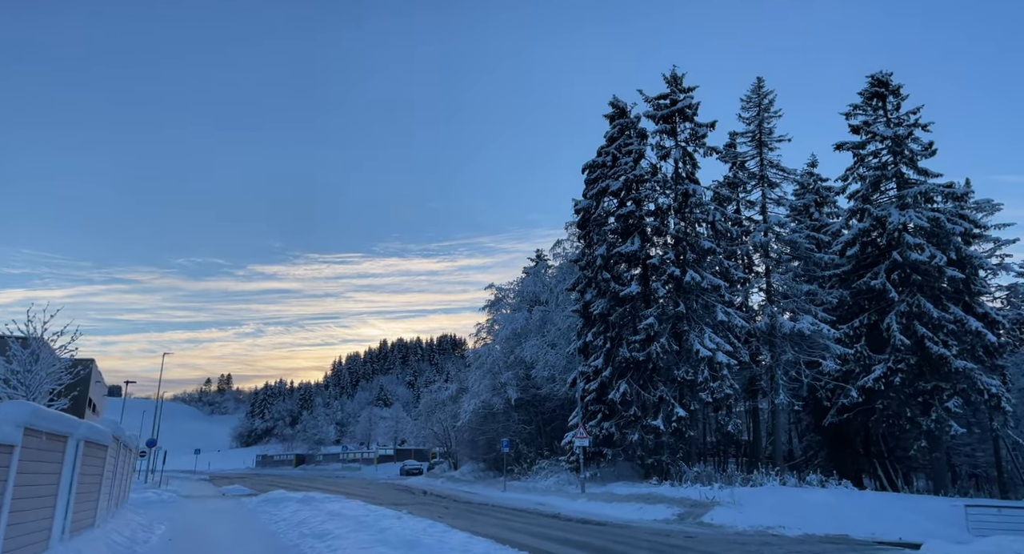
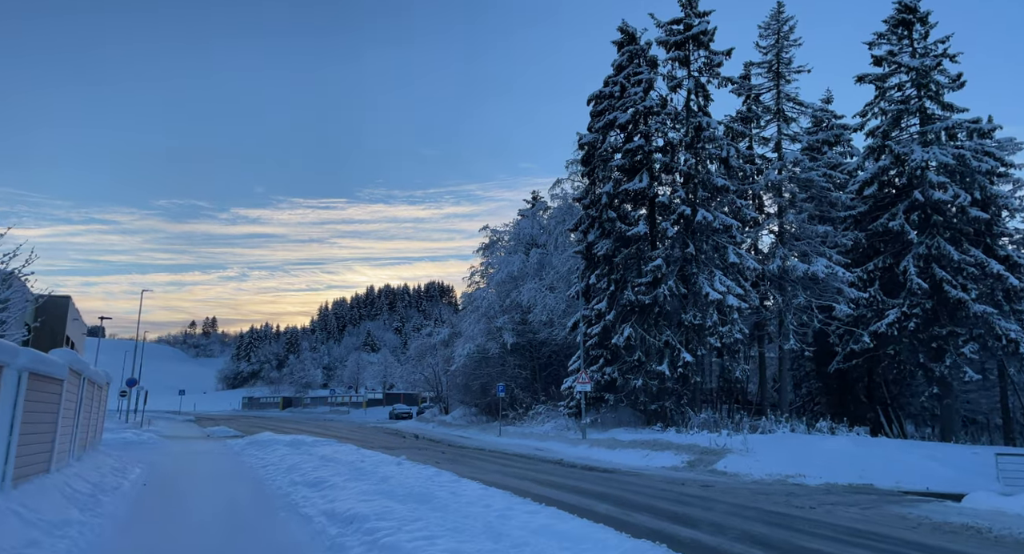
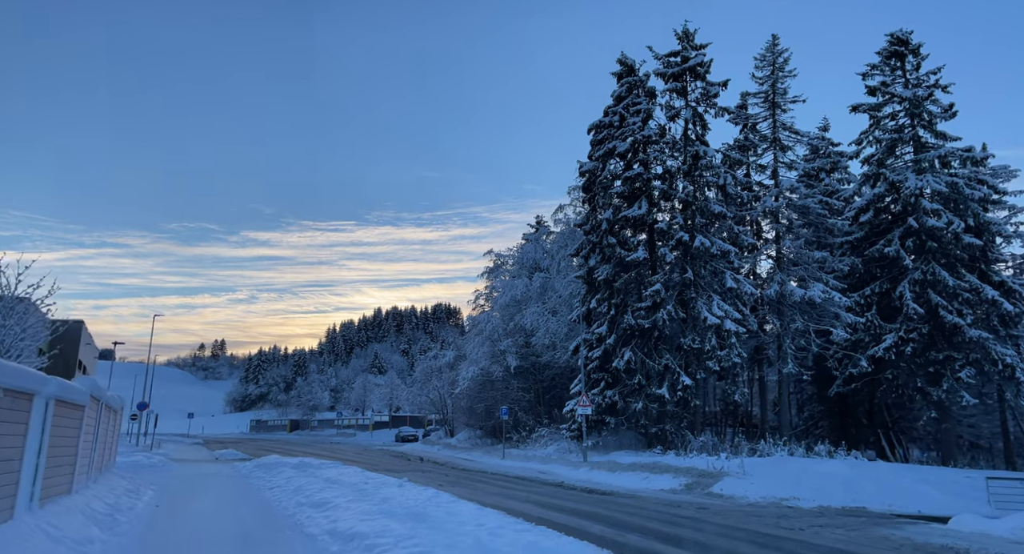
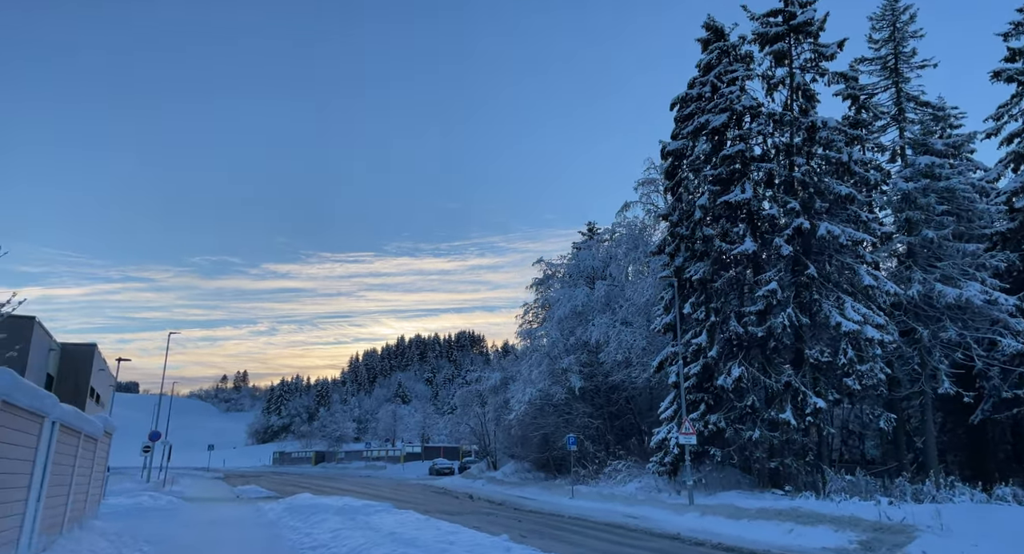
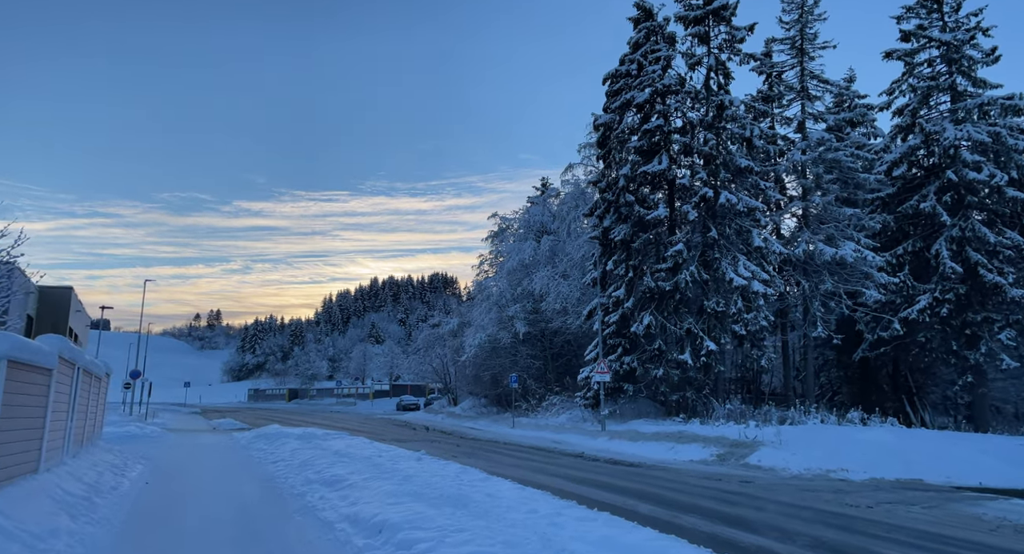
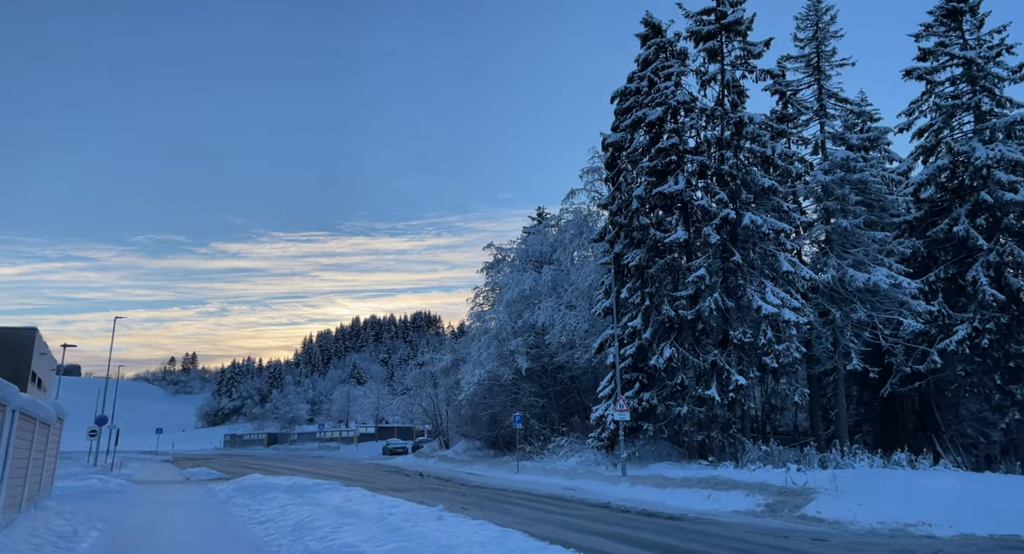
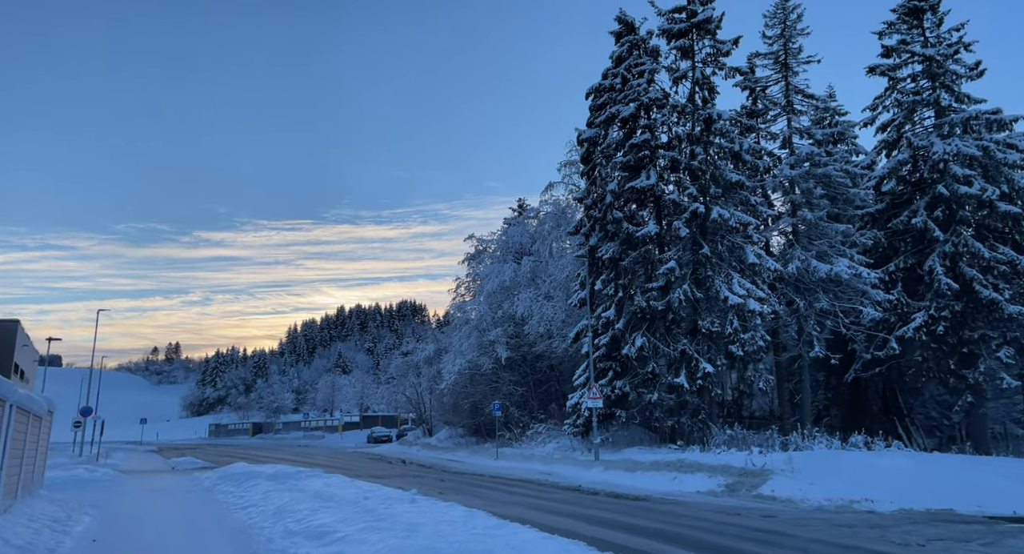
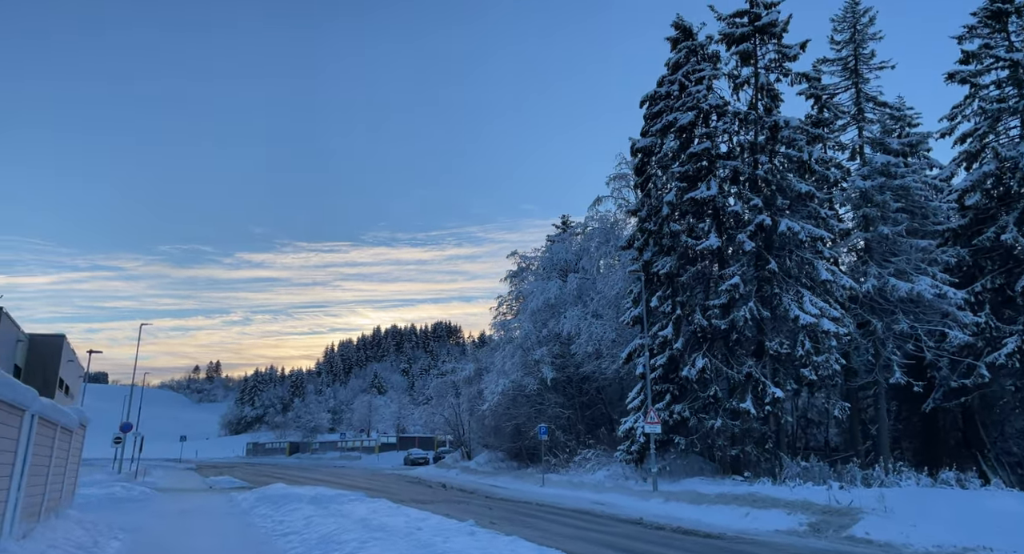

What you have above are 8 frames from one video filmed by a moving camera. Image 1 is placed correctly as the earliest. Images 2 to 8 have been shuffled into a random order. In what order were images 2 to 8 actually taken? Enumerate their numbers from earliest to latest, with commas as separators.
3, 2, 5, 7, 6, 8, 4
